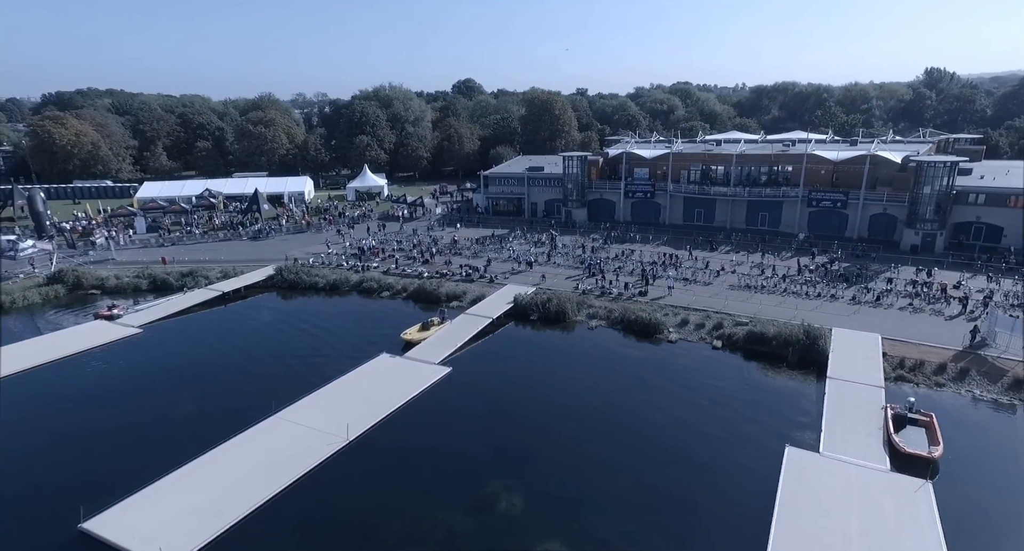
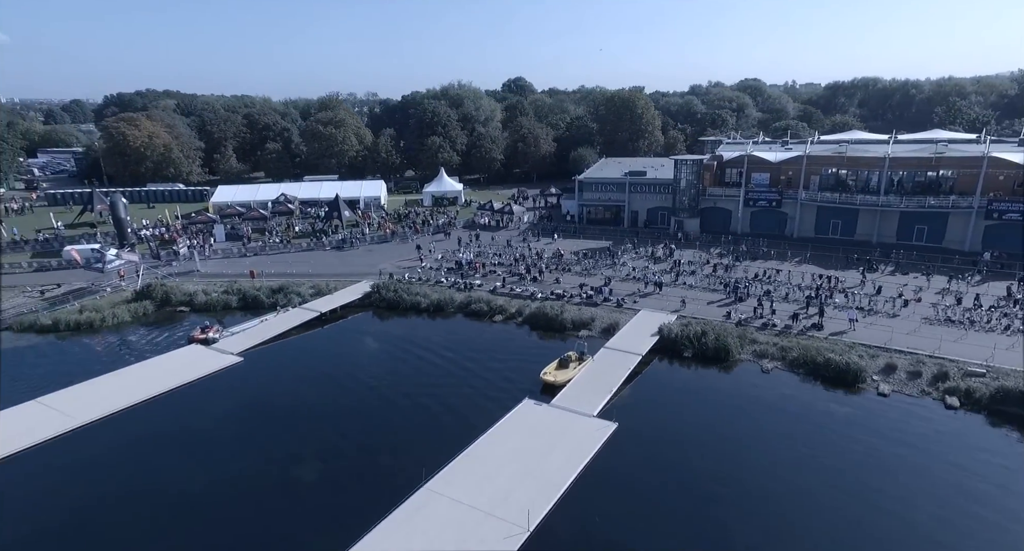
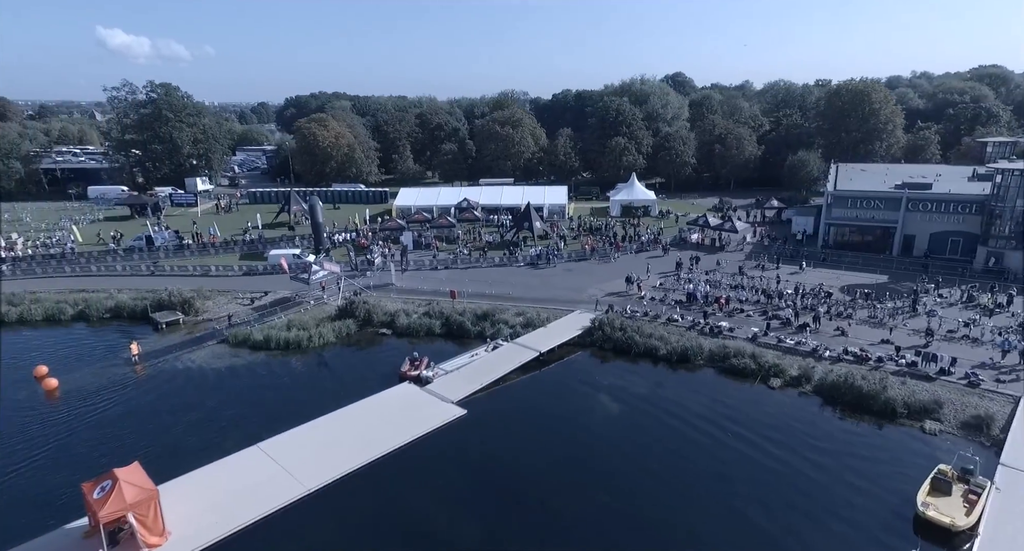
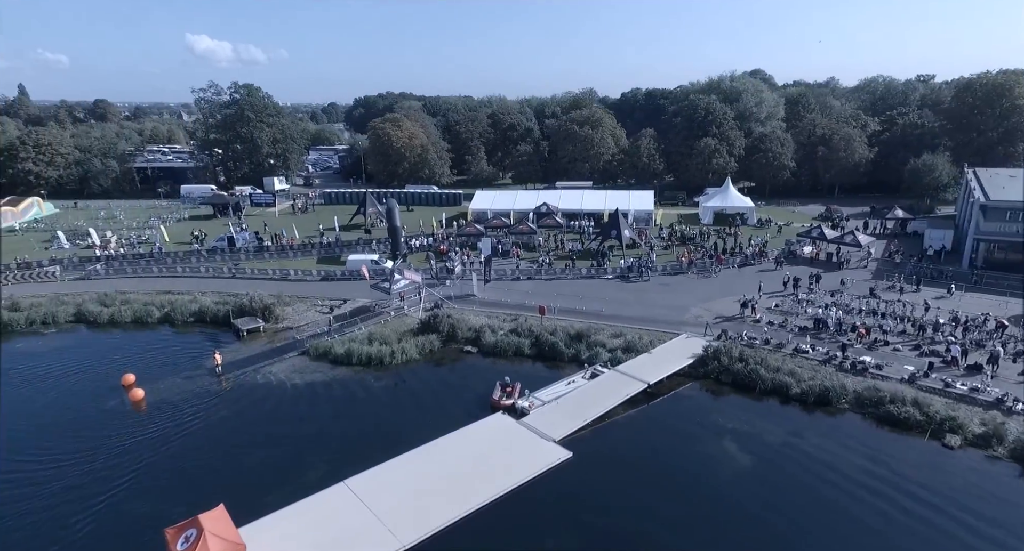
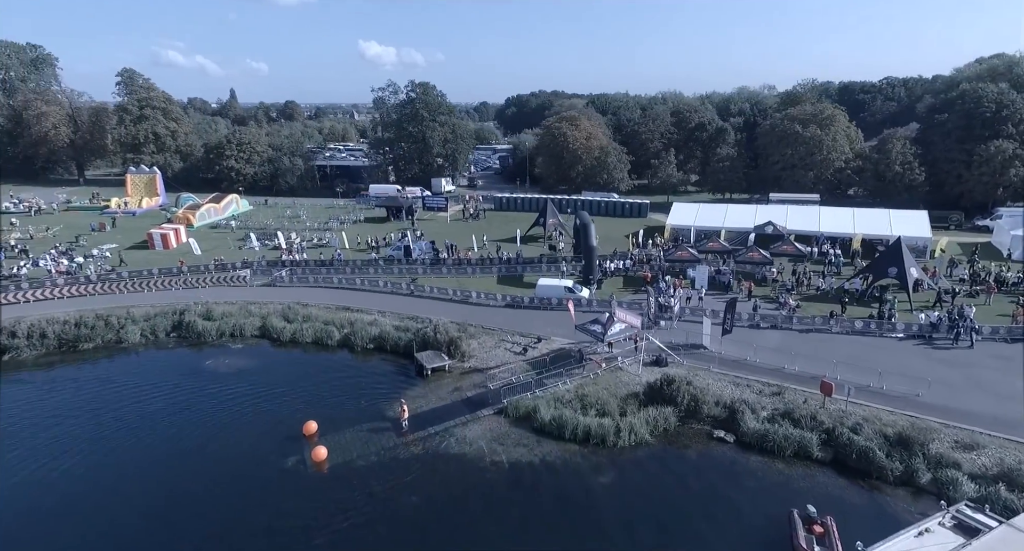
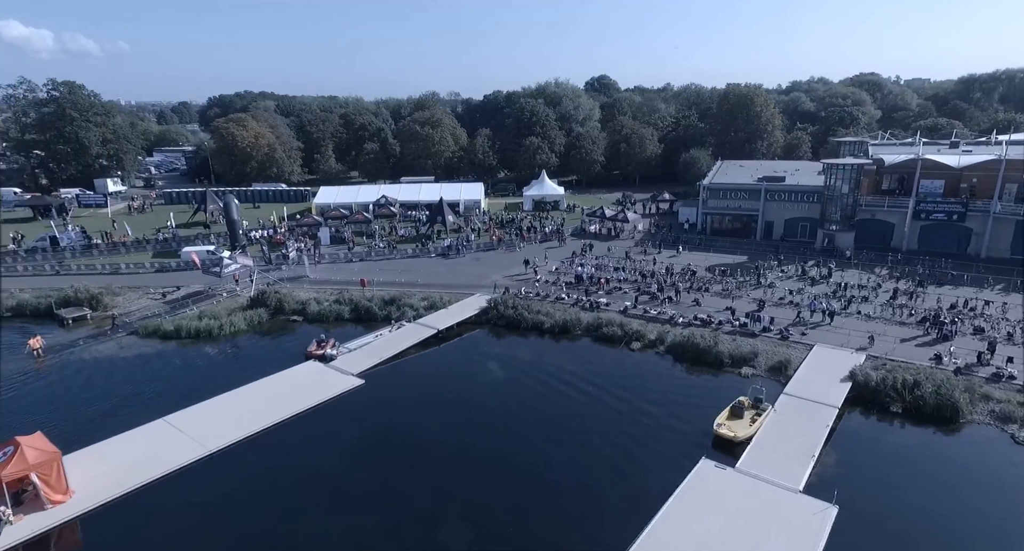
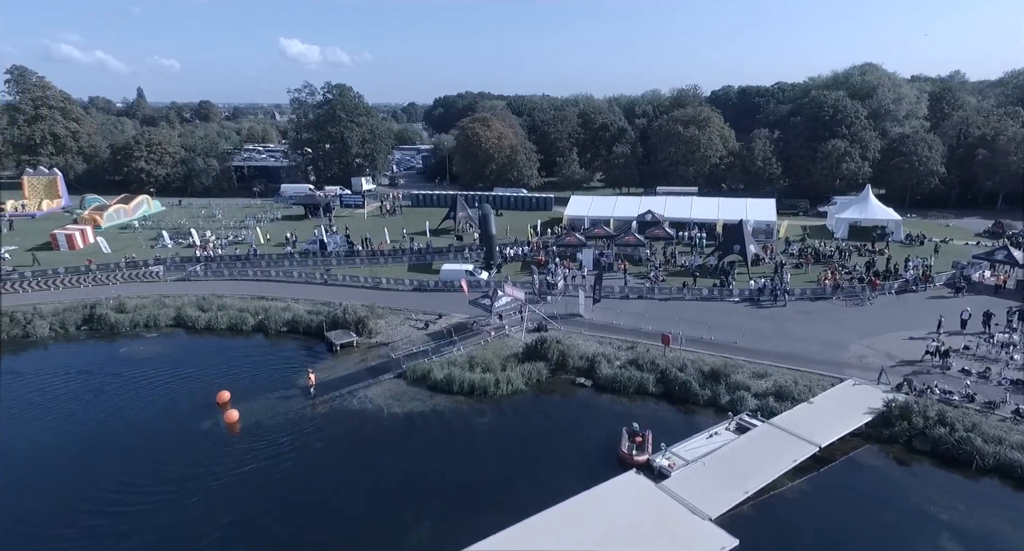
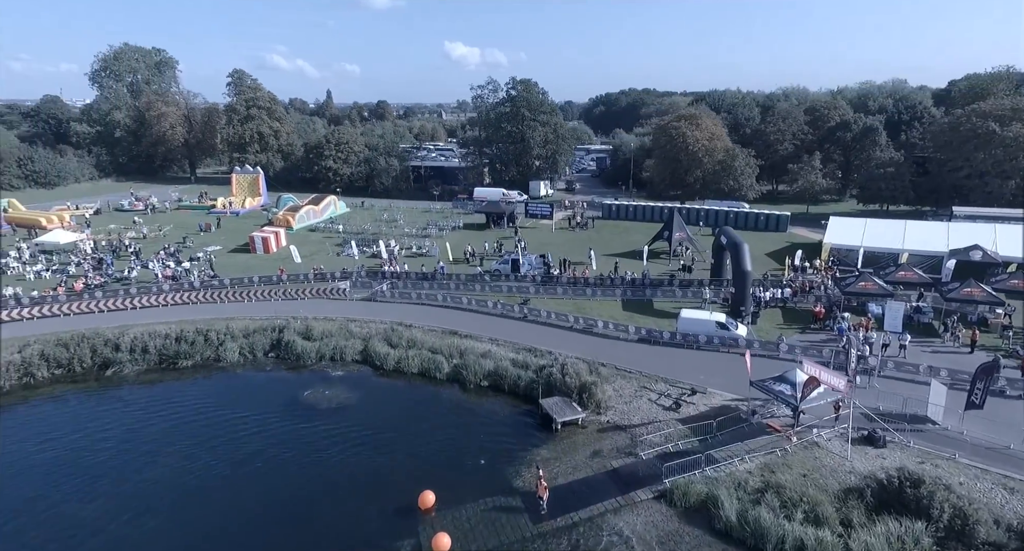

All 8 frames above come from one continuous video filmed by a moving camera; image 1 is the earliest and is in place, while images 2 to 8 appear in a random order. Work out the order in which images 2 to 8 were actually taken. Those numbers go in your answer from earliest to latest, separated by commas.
2, 6, 3, 4, 7, 5, 8
